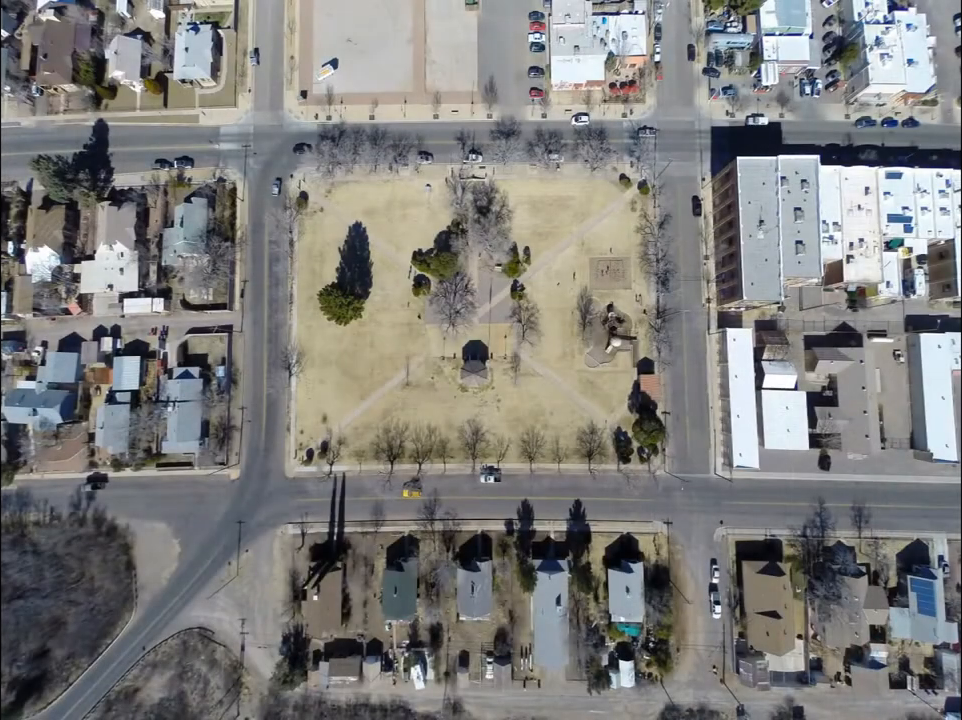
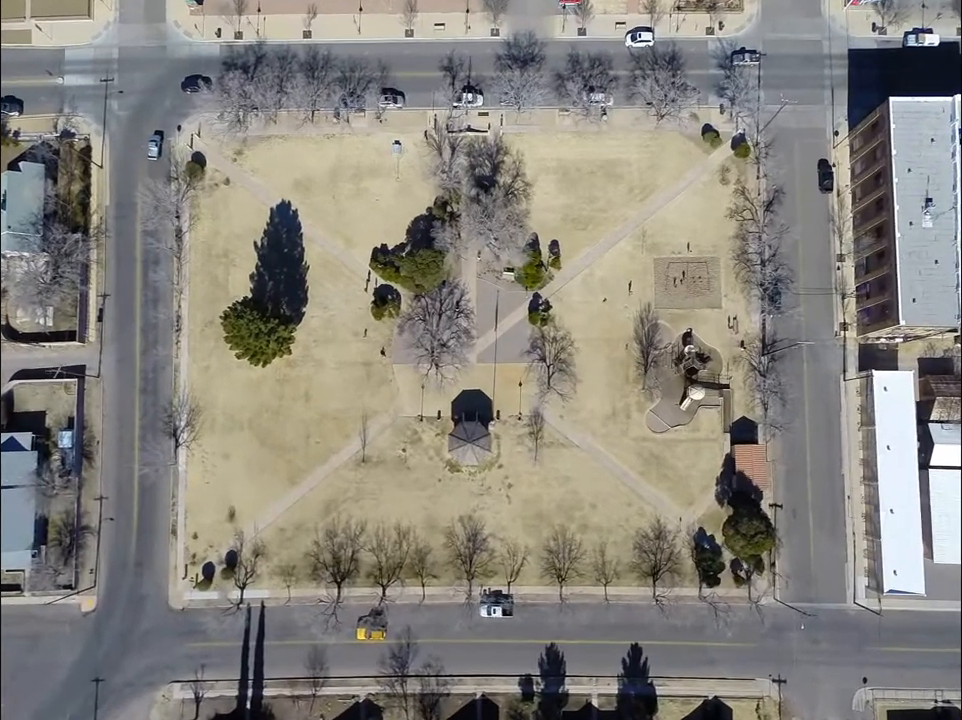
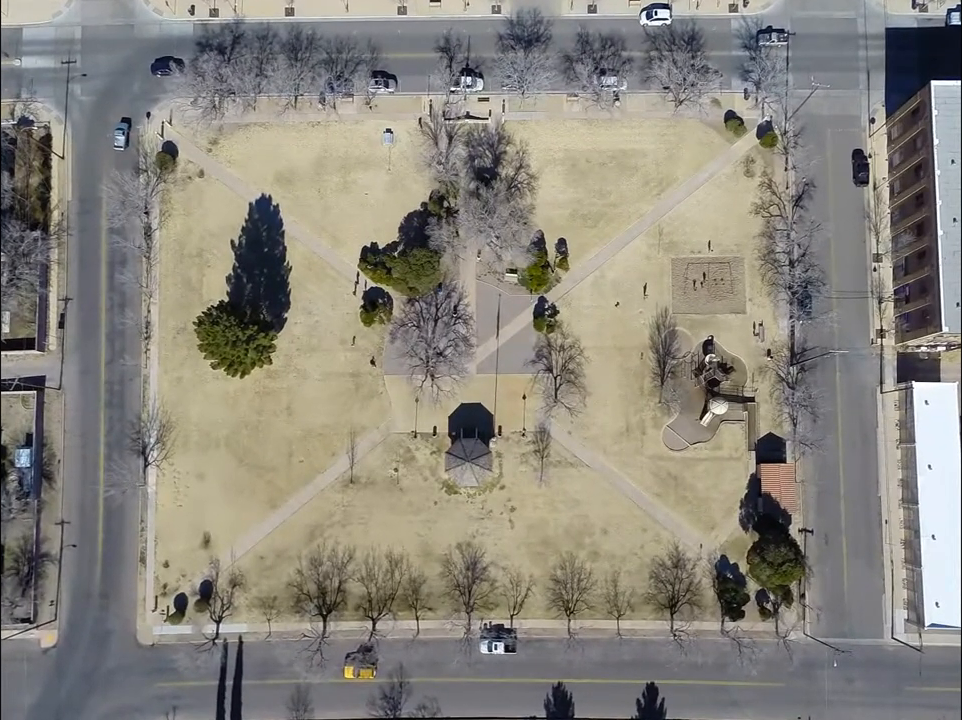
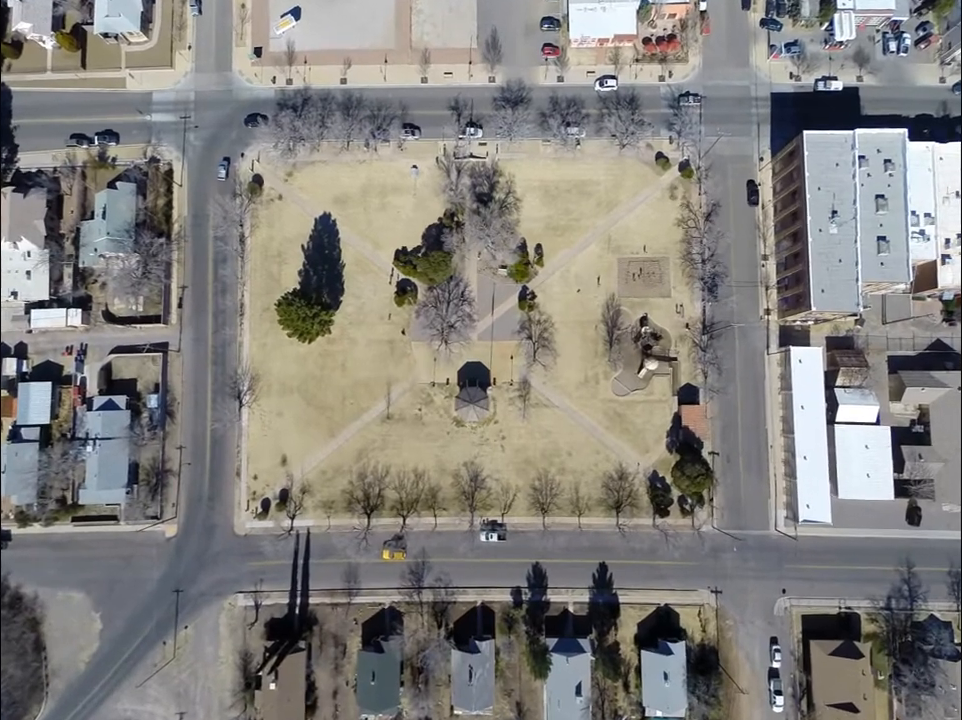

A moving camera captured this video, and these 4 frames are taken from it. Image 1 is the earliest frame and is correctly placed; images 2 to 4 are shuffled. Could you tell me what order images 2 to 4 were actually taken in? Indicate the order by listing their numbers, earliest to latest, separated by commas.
4, 2, 3
